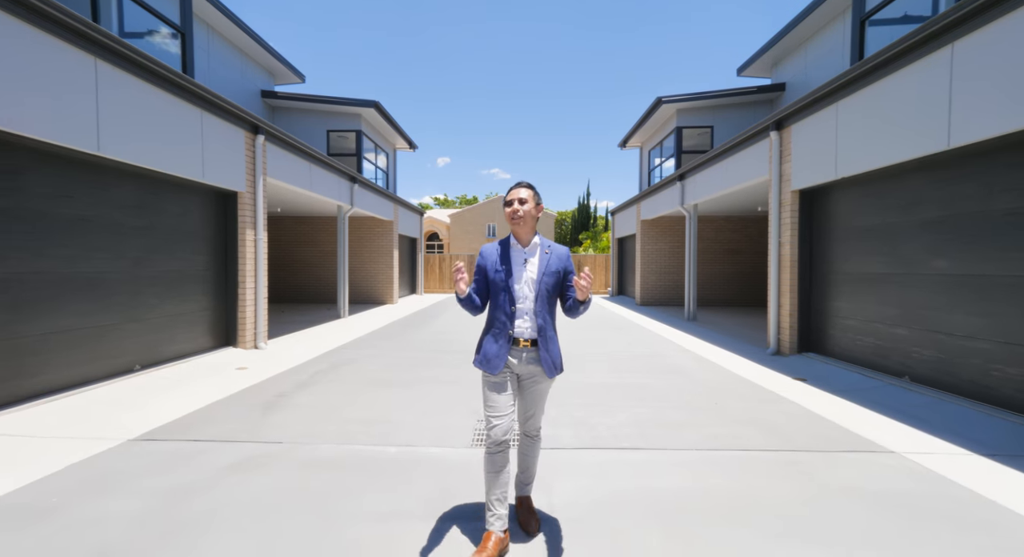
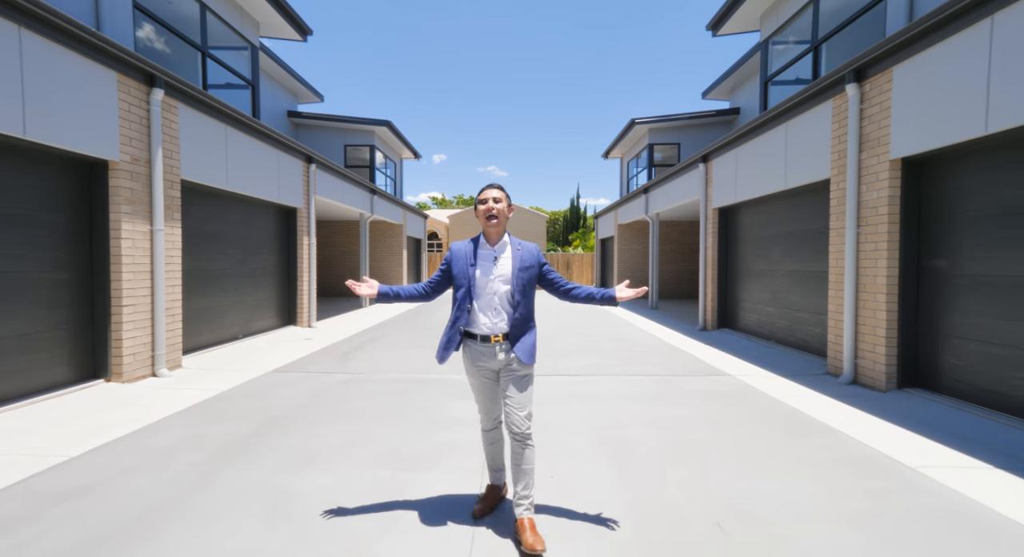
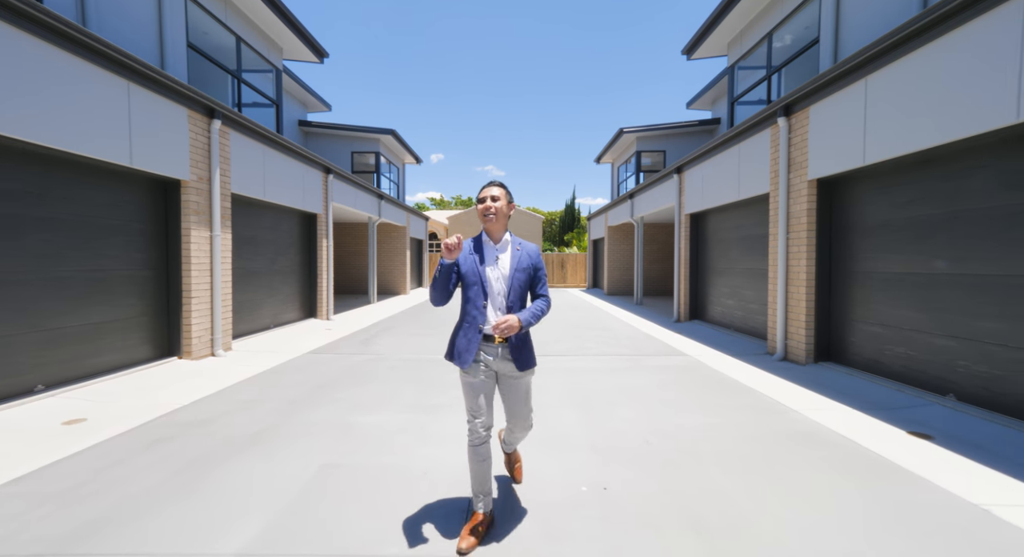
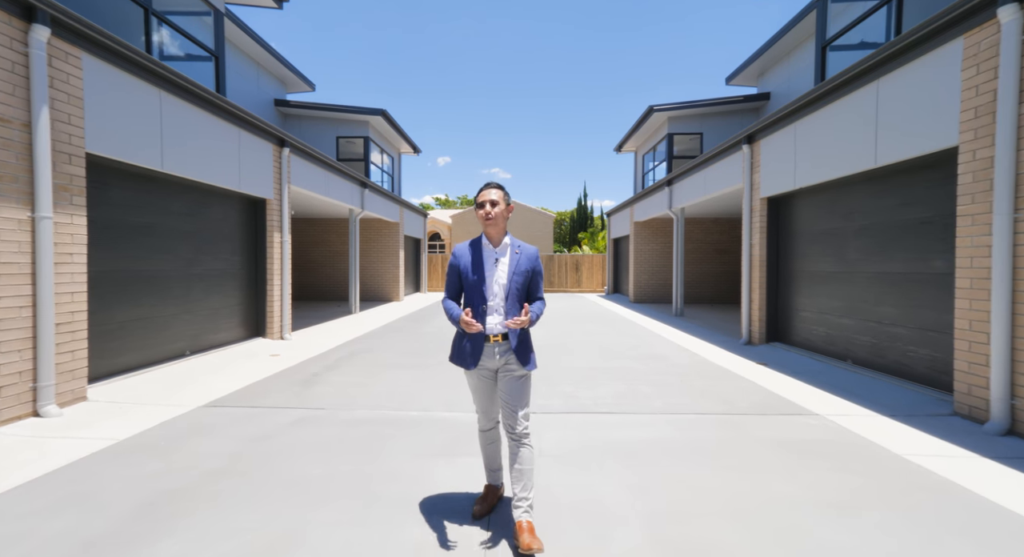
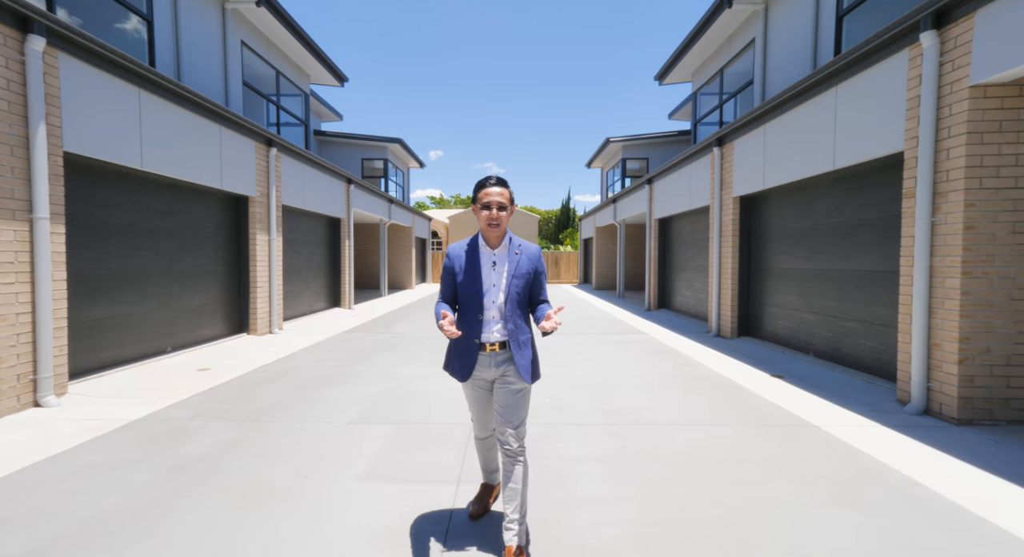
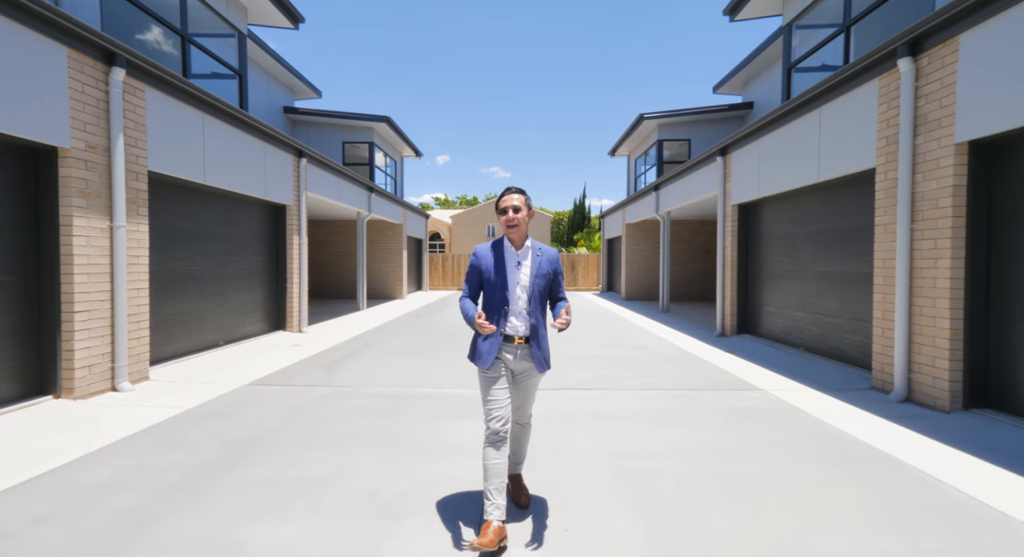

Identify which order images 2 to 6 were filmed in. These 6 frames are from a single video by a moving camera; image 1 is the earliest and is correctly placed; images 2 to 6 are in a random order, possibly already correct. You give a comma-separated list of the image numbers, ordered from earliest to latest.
4, 6, 2, 3, 5
